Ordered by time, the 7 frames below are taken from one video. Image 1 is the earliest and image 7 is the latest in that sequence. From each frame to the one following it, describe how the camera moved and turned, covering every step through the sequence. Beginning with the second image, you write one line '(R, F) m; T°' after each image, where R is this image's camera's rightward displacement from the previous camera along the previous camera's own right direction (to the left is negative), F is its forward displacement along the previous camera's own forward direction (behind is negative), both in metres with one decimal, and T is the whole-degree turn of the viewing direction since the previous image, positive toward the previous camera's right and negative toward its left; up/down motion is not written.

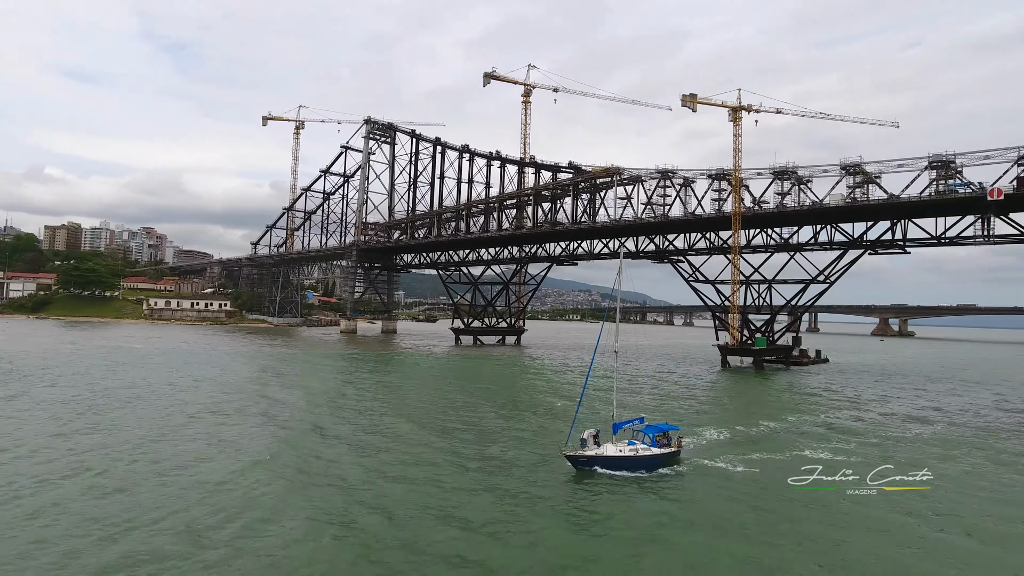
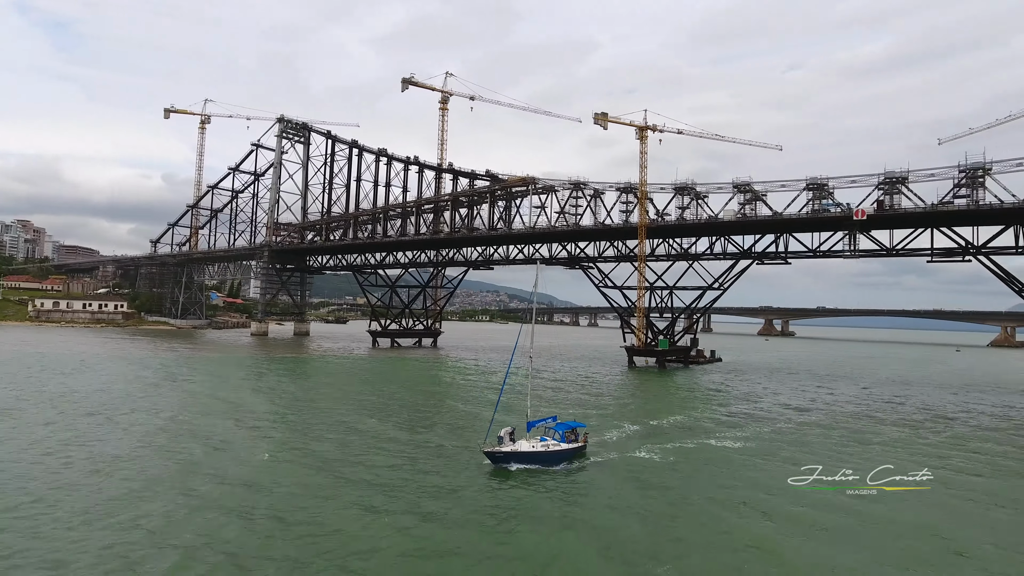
(-0.4, -0.5) m; +9°
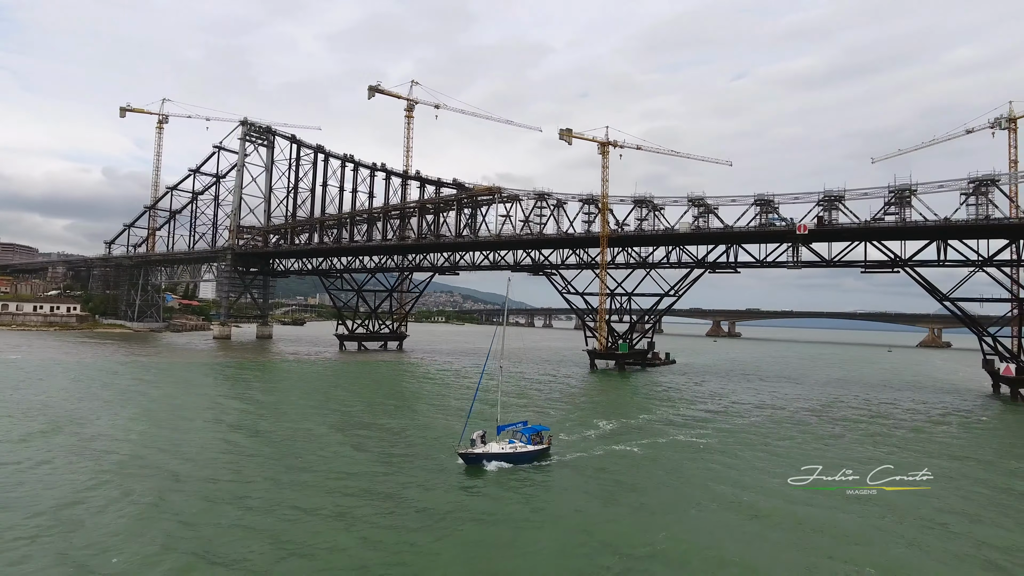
(-0.5, -1.2) m; +4°
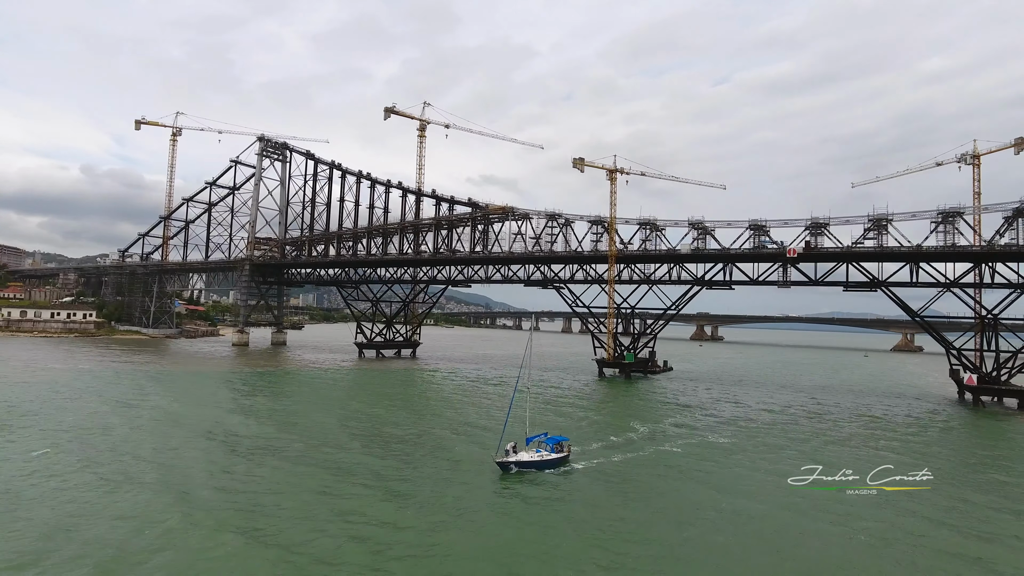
(-2.0, -2.5) m; +2°
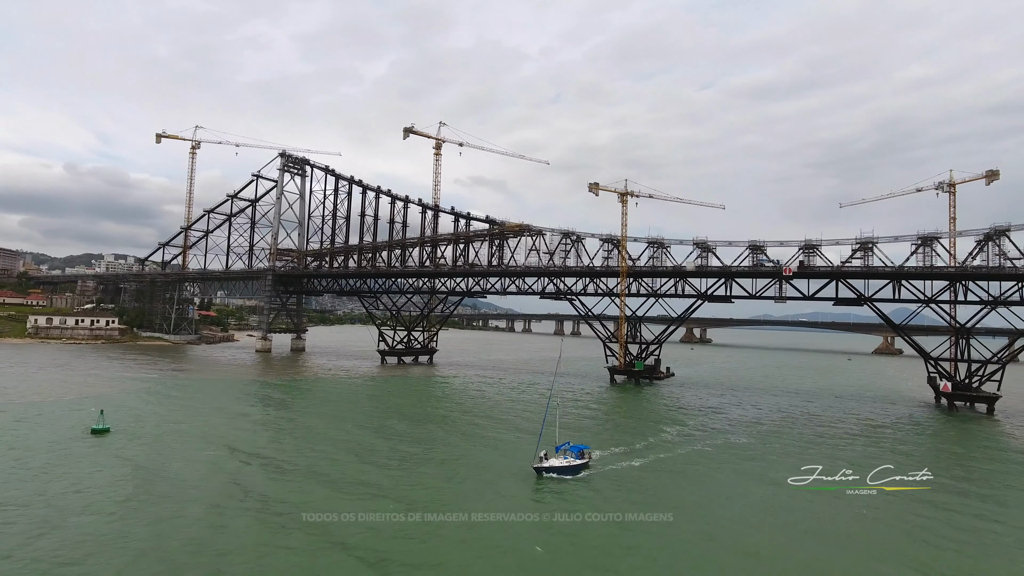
(-2.1, -2.6) m; +1°
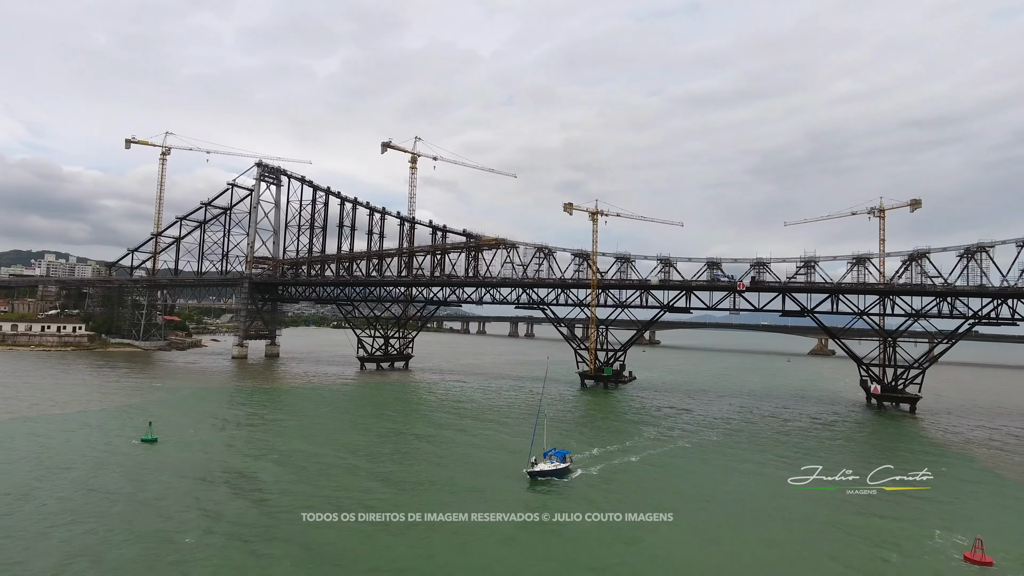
(-1.5, -2.4) m; +5°
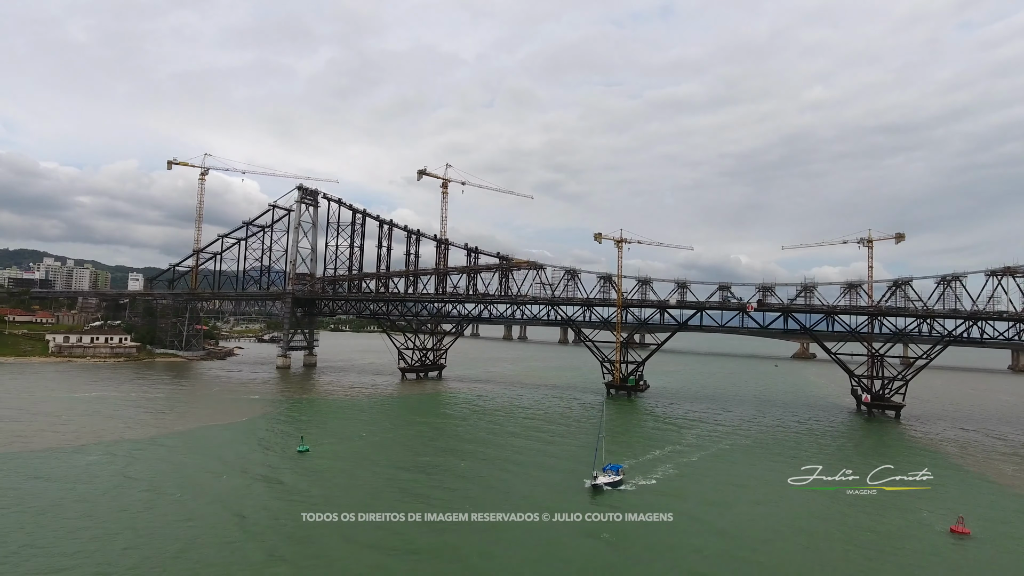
(-4.1, -4.1) m; +2°
